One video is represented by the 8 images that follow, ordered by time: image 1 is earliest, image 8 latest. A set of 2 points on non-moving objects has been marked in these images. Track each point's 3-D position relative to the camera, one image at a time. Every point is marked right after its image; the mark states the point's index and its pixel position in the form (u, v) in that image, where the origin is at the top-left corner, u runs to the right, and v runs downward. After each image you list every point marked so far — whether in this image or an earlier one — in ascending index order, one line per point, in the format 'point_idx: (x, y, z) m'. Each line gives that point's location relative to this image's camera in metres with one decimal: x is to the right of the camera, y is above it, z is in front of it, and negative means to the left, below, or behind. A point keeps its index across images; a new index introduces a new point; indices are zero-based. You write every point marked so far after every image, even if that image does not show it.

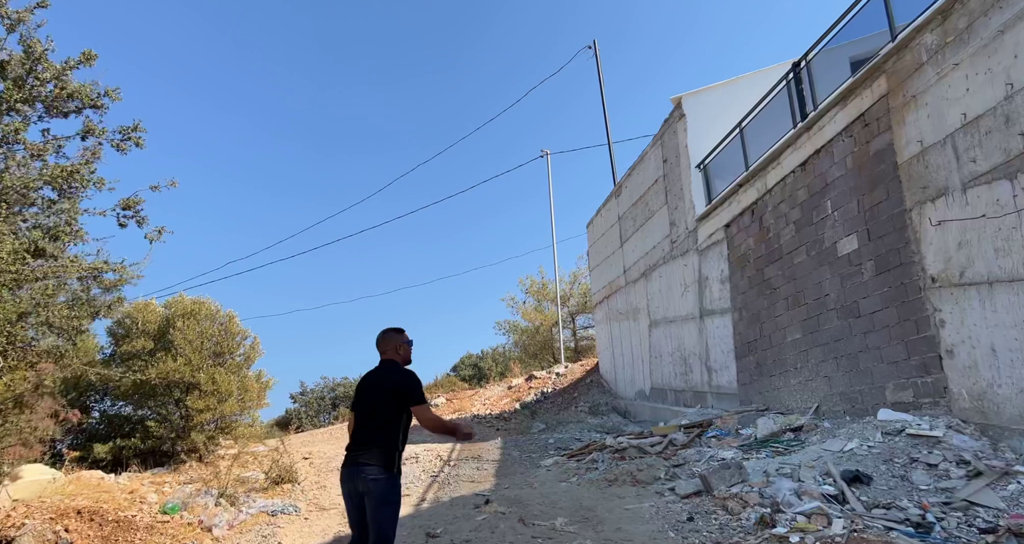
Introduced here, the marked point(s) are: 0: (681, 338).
0: (+3.1, -1.2, +11.7) m
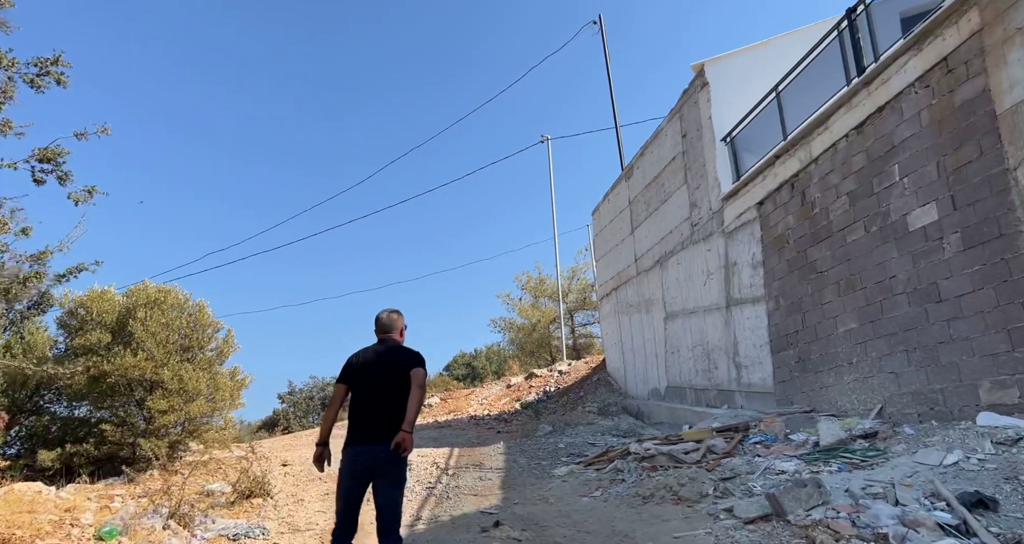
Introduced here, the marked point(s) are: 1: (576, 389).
0: (+3.1, -1.0, +10.6) m
1: (+1.5, -2.8, +15.4) m
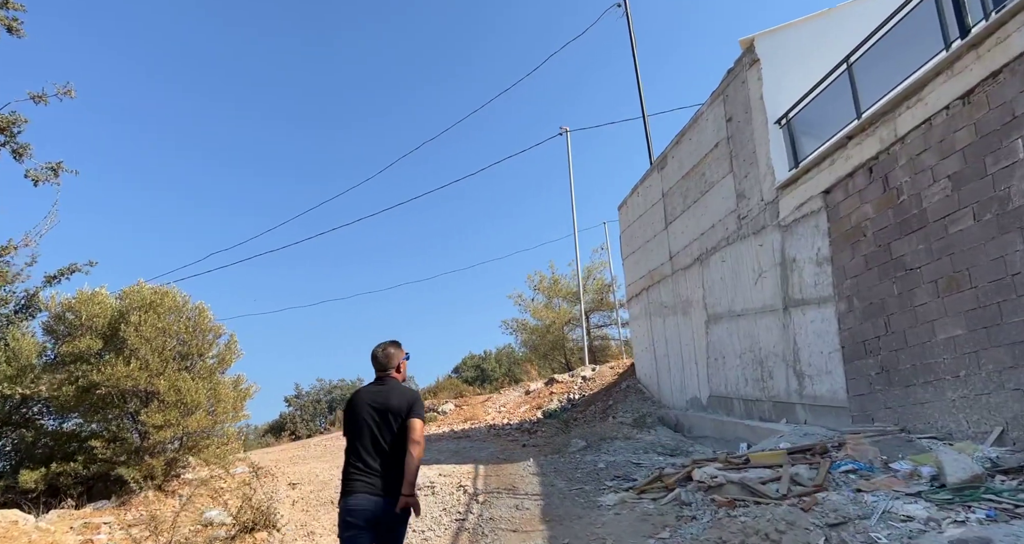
0: (+3.5, -0.9, +9.5) m
1: (+2.0, -2.8, +14.4) m
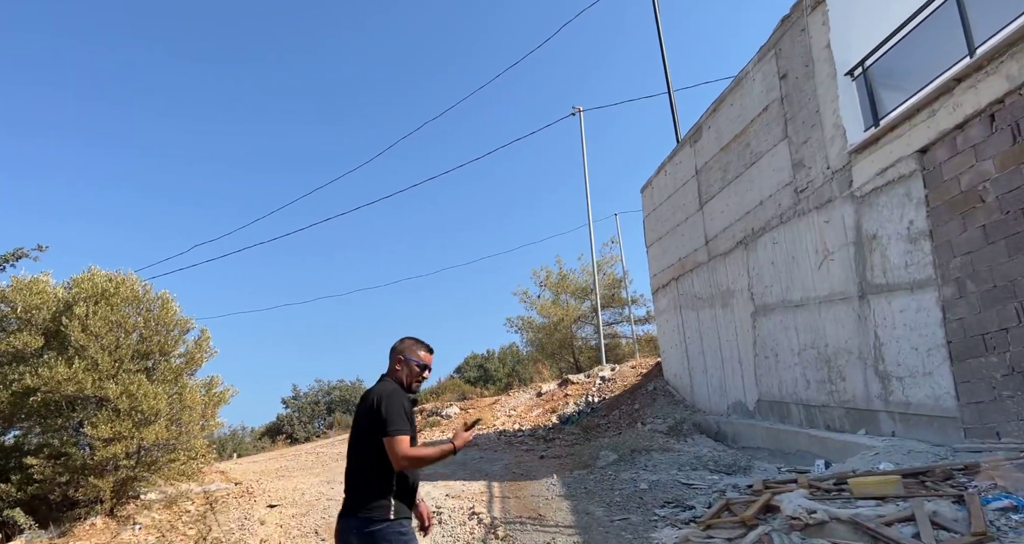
0: (+3.8, -0.7, +8.1) m
1: (+2.3, -2.5, +12.9) m
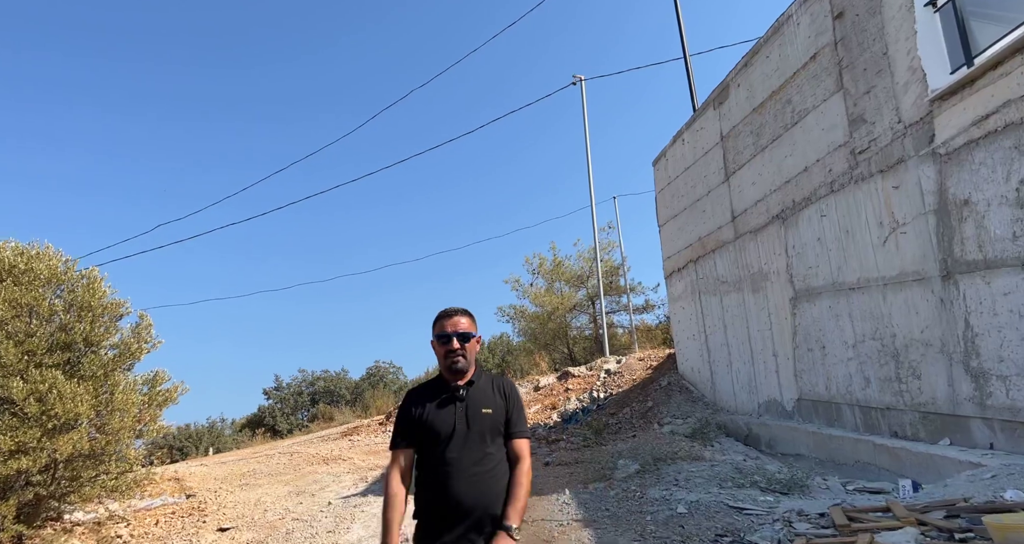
0: (+3.8, -0.5, +6.7) m
1: (+2.2, -2.2, +11.5) m
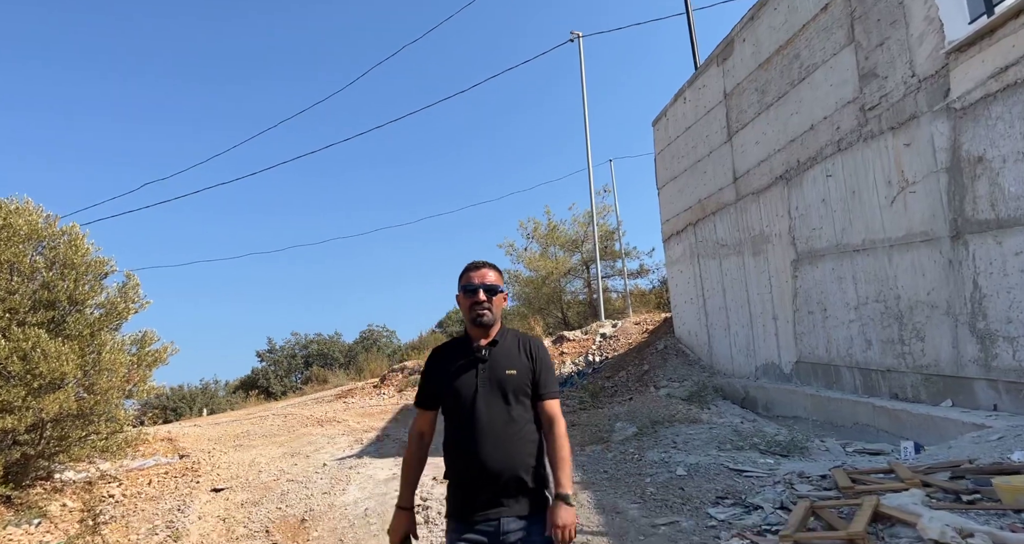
0: (+3.8, -0.1, +6.6) m
1: (+2.1, -1.6, +11.5) m
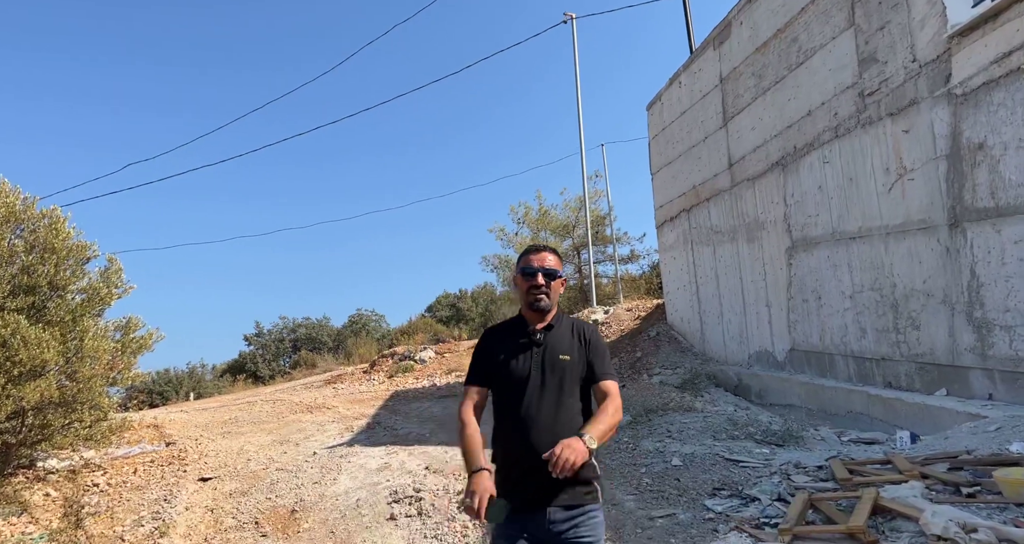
0: (+3.7, 0.0, +6.5) m
1: (+2.0, -1.3, +11.4) m
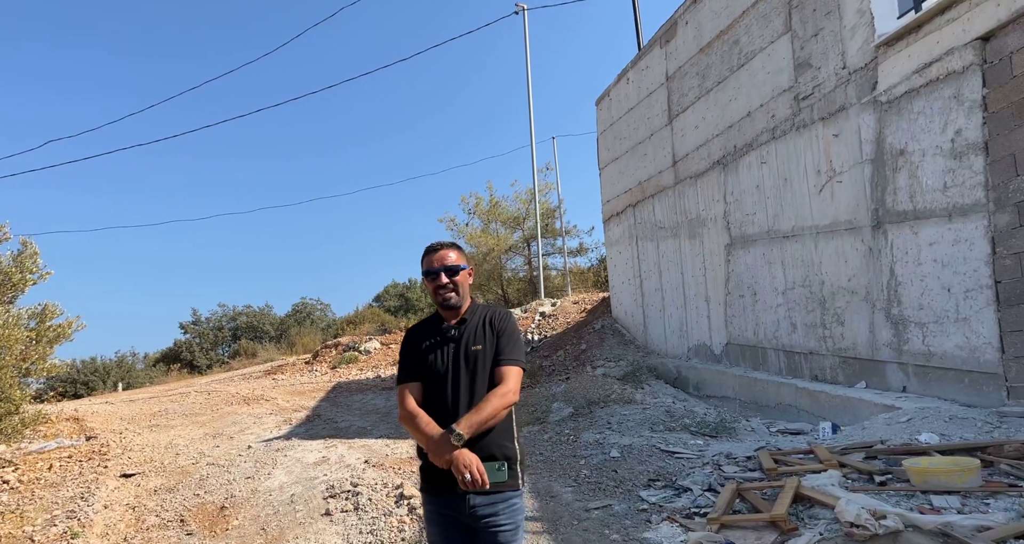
0: (+3.2, 0.0, +6.8) m
1: (+1.1, -1.2, +11.6) m
